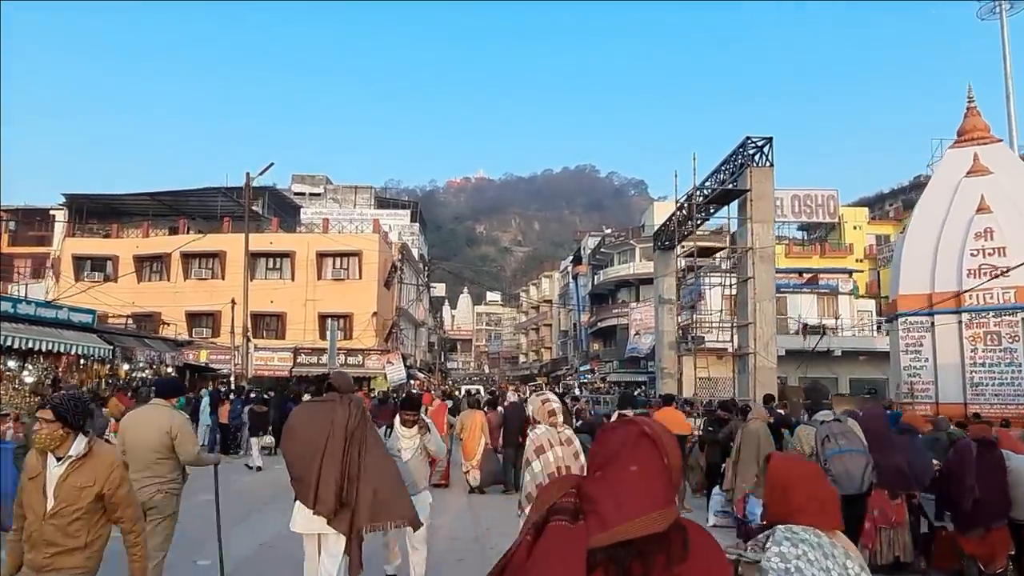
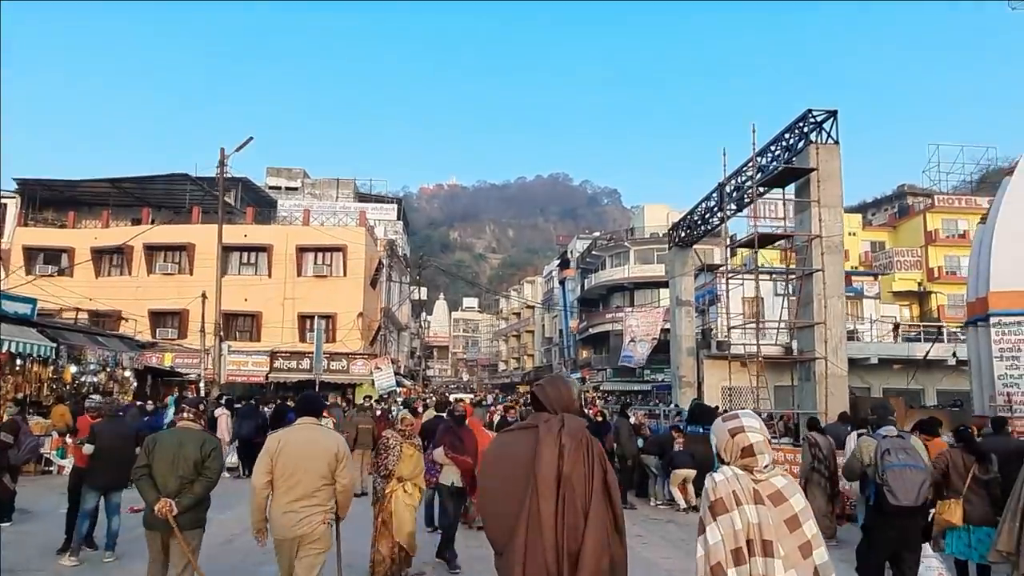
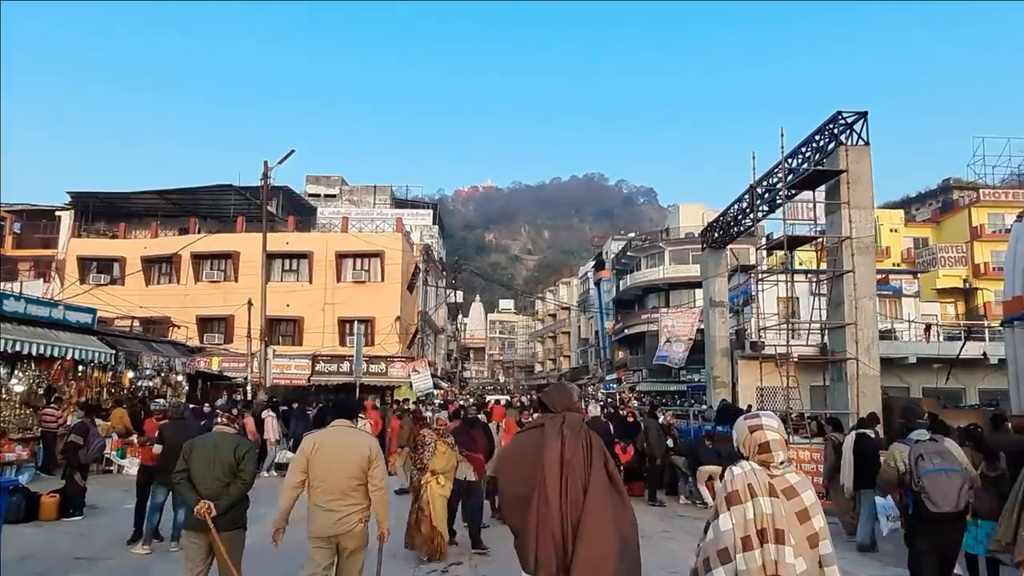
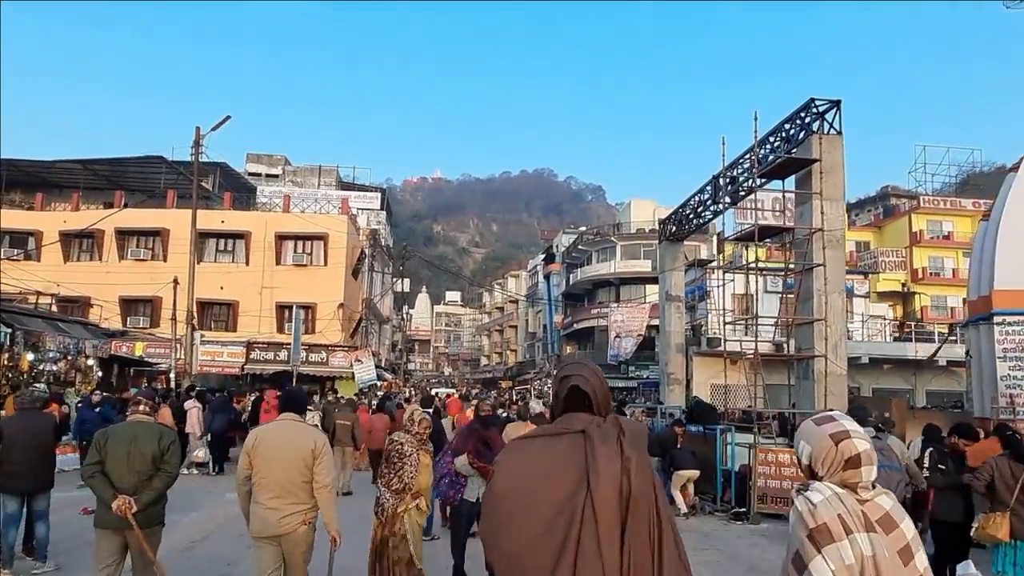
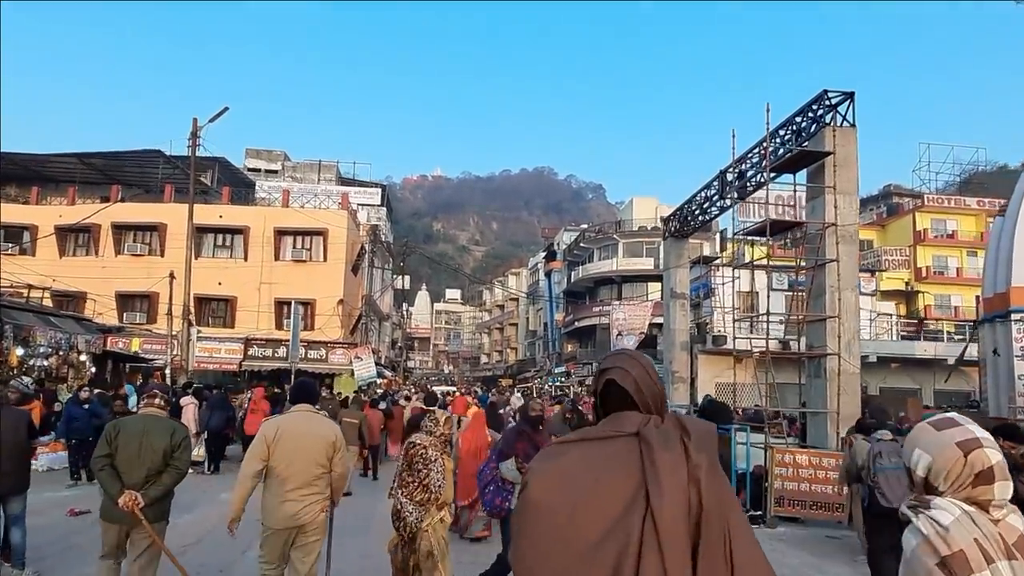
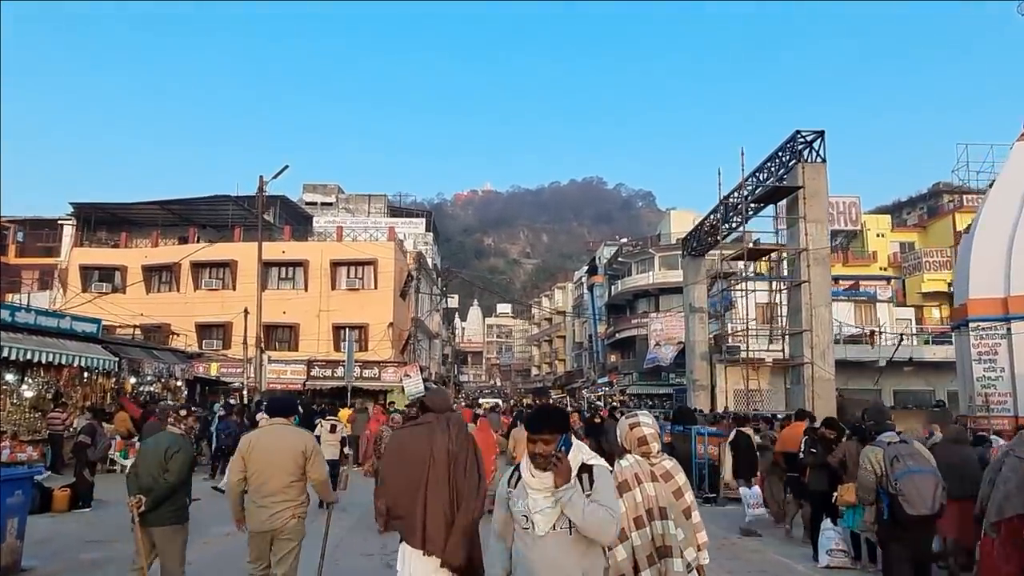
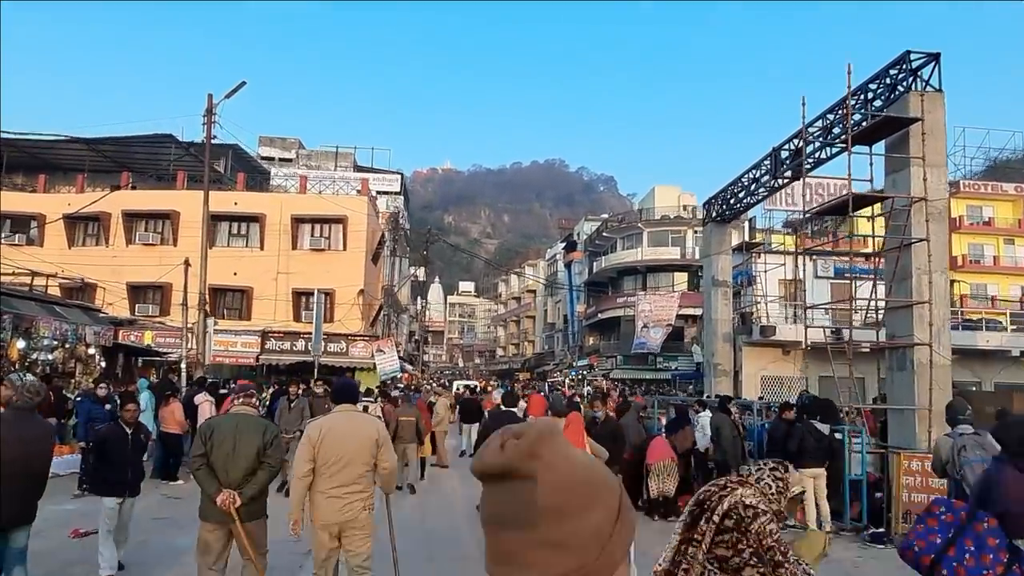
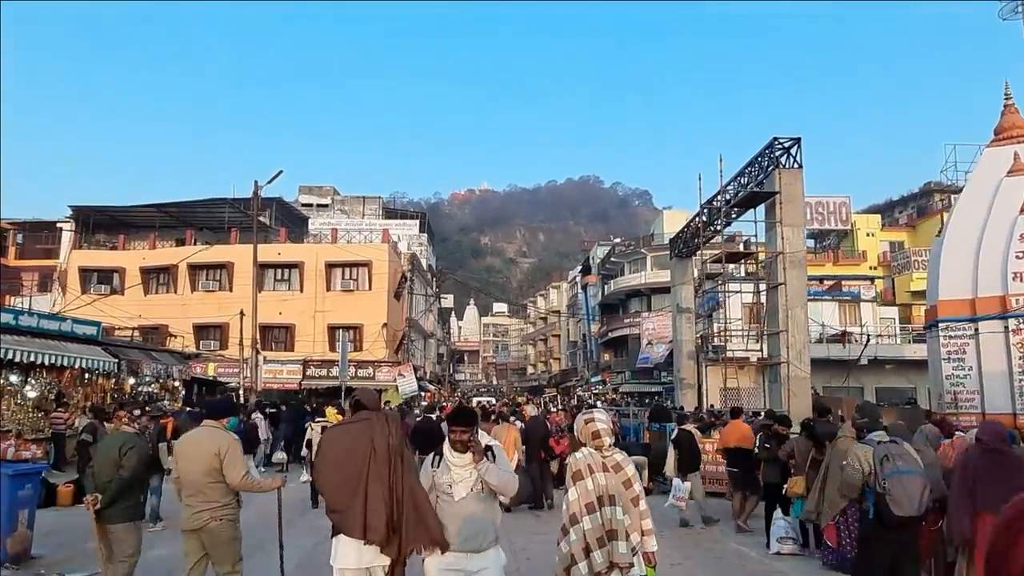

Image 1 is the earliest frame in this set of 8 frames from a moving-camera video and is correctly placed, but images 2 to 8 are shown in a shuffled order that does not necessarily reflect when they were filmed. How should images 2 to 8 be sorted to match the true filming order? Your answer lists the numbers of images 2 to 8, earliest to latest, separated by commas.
8, 6, 3, 2, 4, 5, 7
